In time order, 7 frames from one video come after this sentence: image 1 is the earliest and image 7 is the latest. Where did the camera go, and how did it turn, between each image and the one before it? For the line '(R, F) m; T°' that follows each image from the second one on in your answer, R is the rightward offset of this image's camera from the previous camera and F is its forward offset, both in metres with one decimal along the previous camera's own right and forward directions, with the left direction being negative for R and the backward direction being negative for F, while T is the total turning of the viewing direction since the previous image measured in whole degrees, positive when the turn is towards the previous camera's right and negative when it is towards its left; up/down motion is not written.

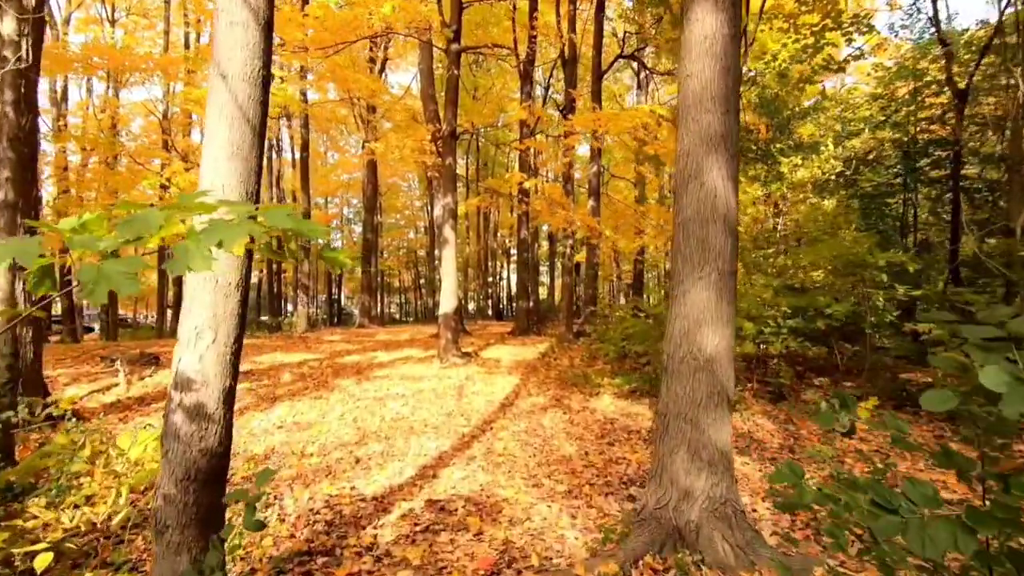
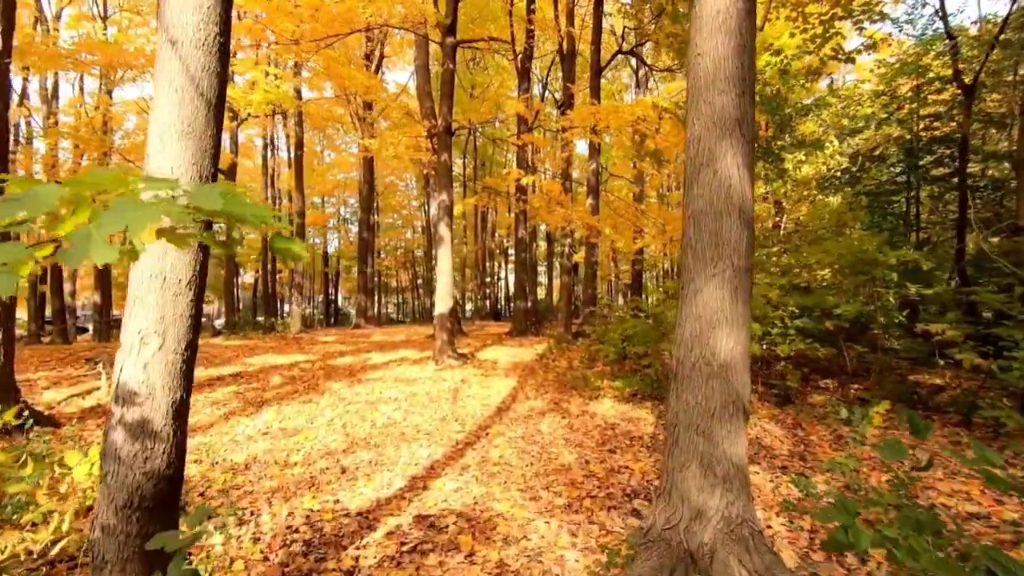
(0.0, +0.3) m; 0°
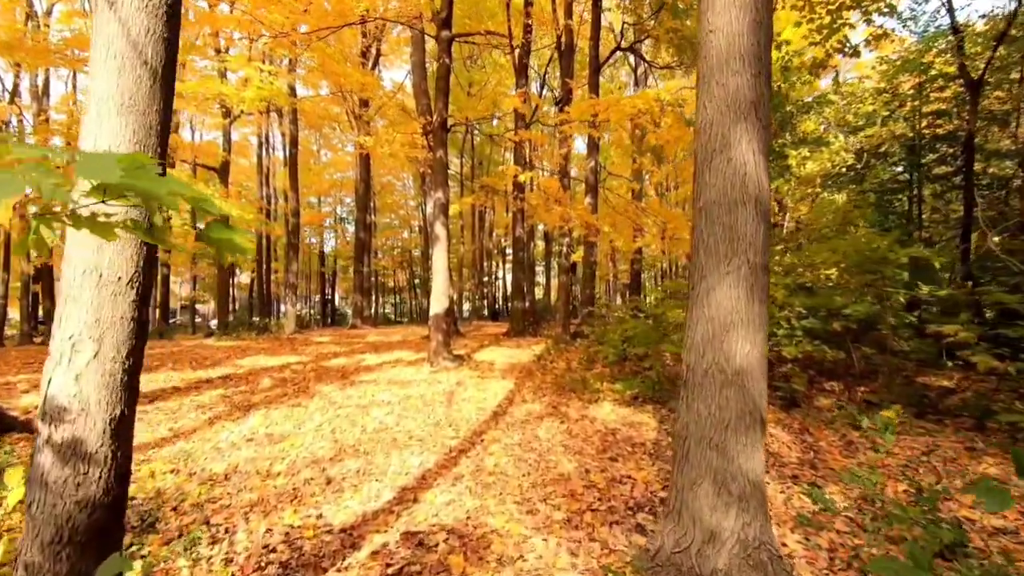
(0.0, +0.2) m; 0°
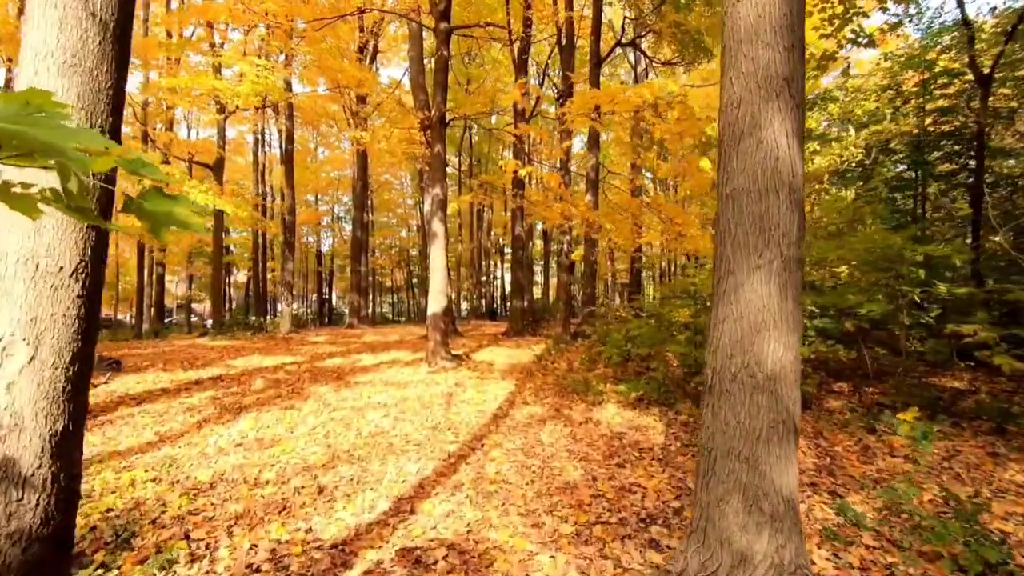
(0.0, +0.2) m; 0°
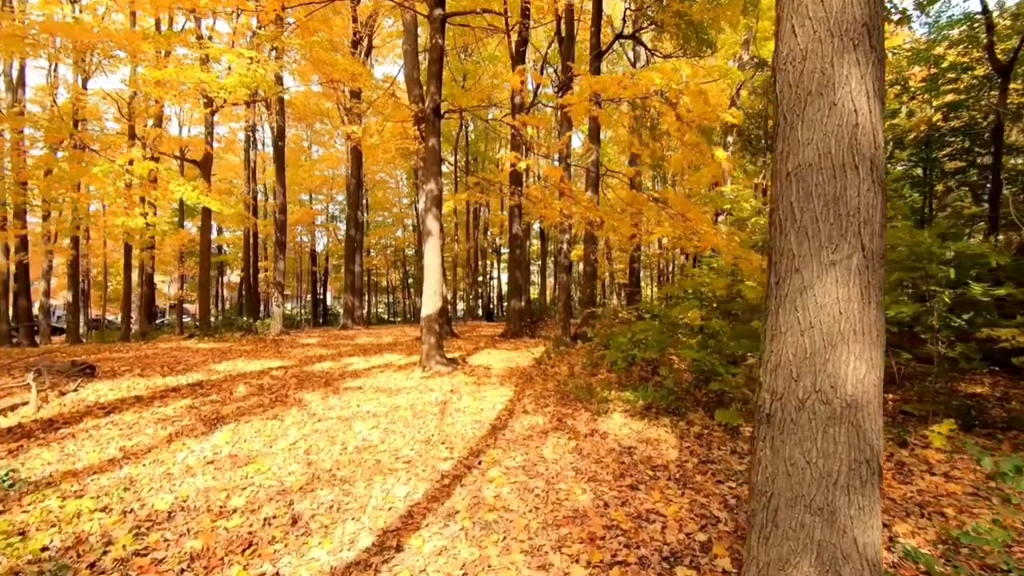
(0.0, +0.5) m; 0°
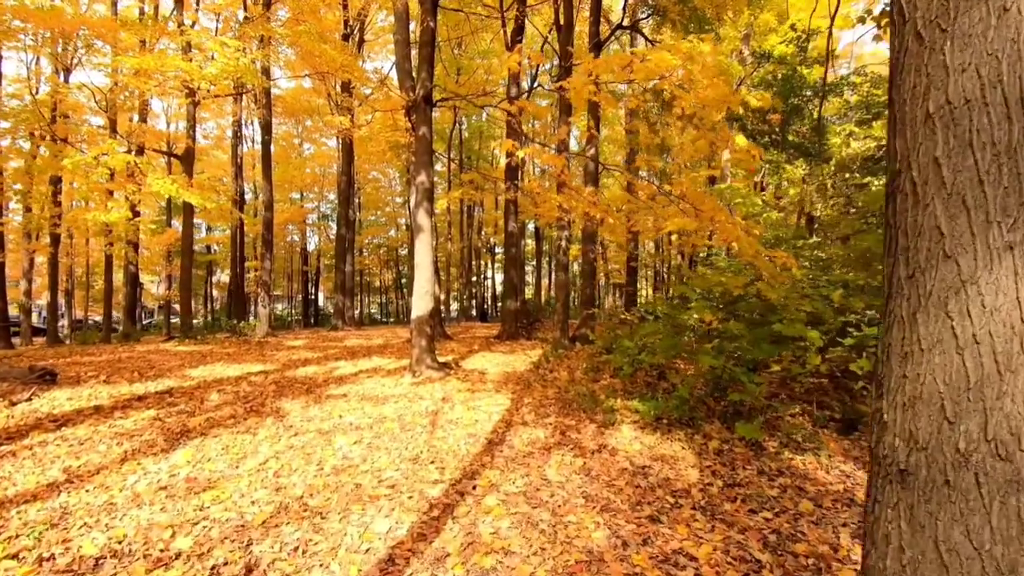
(0.0, +0.6) m; +1°
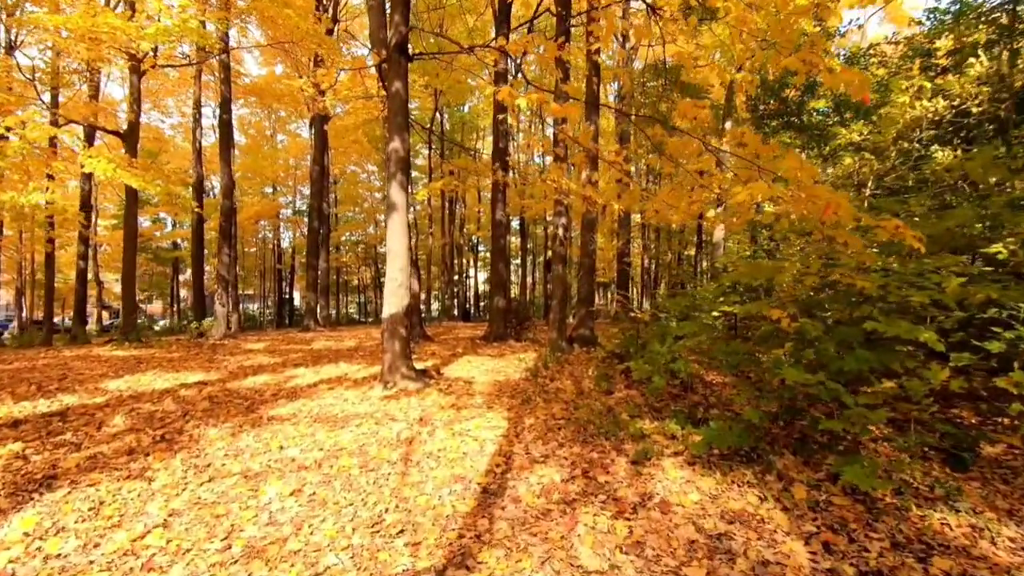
(-0.2, +1.6) m; +2°
